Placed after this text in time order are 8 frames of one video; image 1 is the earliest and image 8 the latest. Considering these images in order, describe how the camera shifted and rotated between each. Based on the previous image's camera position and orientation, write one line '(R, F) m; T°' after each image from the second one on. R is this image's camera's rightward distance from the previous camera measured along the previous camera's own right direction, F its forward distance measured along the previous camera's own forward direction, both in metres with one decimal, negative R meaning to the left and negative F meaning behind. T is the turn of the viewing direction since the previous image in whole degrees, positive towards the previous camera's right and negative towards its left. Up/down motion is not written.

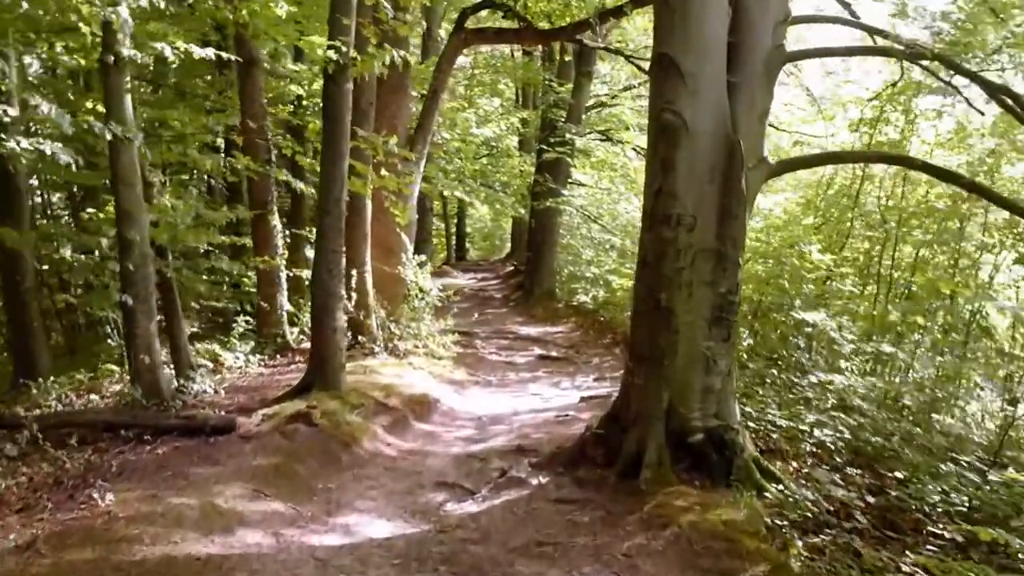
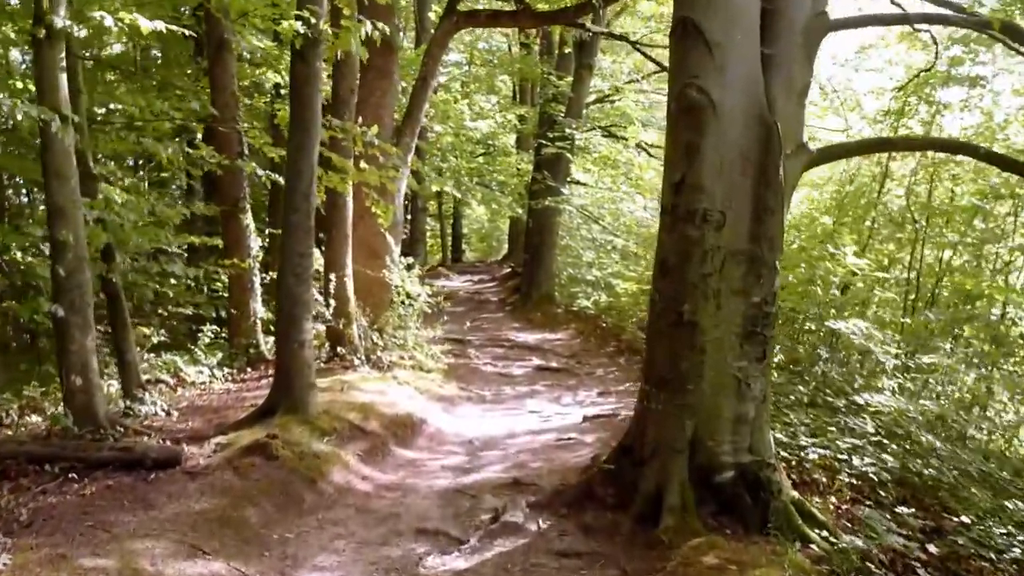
(0.0, +1.0) m; 0°
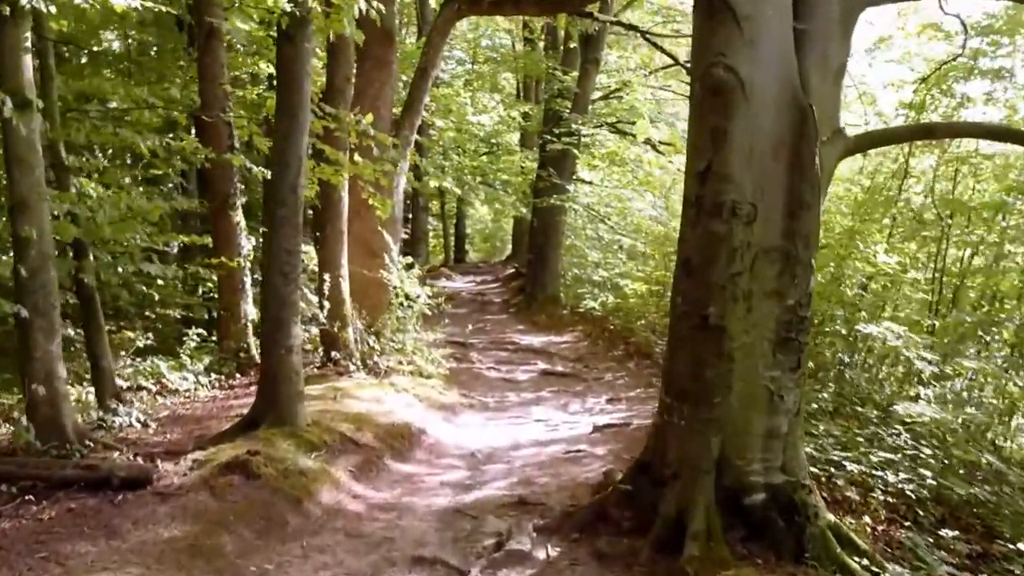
(0.0, +0.6) m; 0°
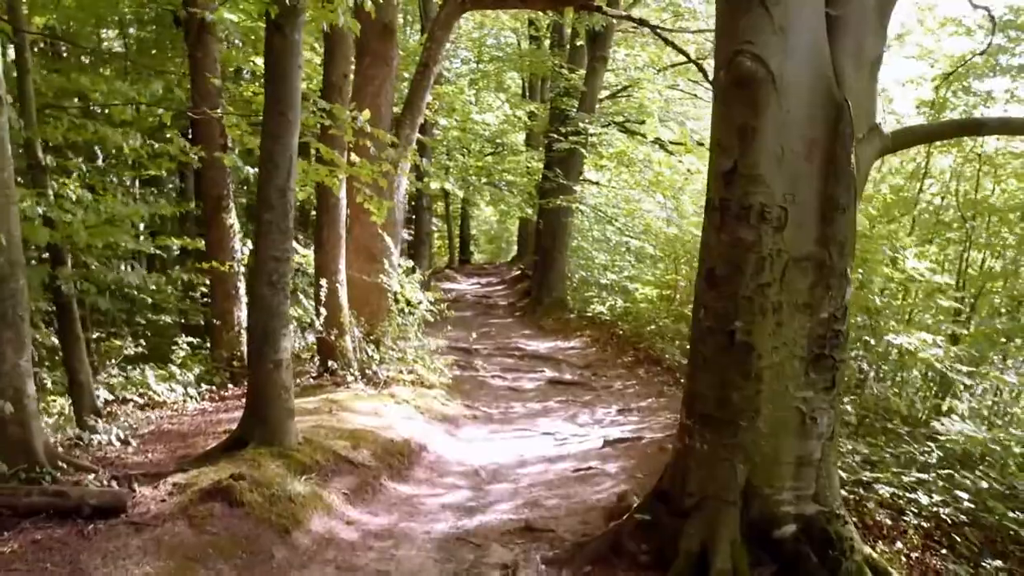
(0.0, +0.4) m; 0°
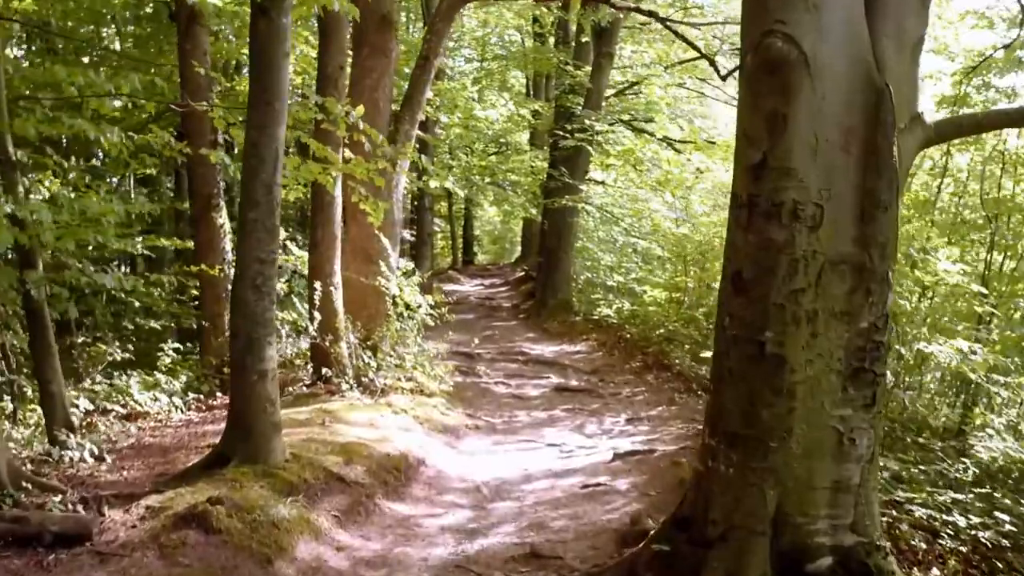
(0.0, +0.5) m; 0°
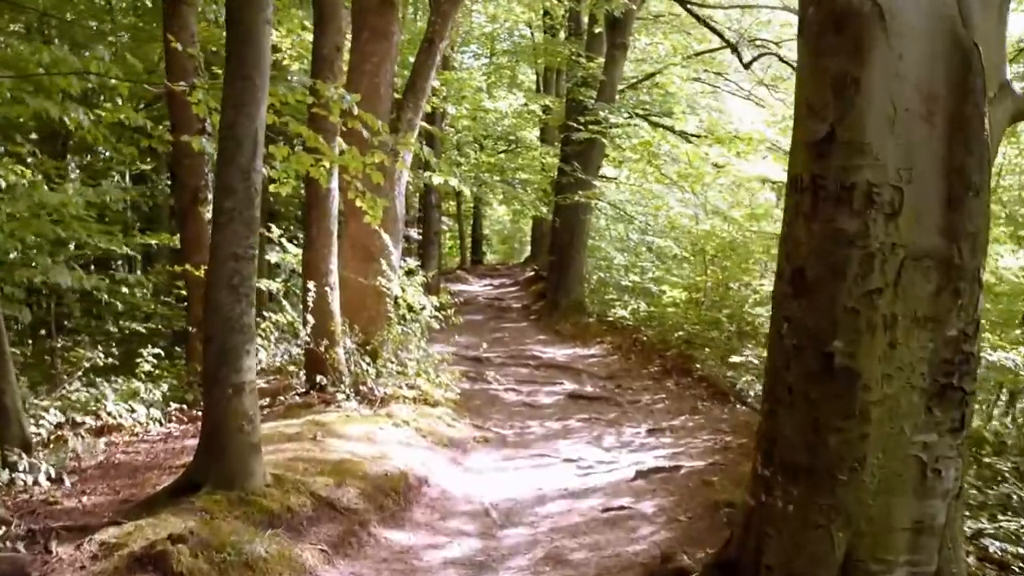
(0.0, +0.7) m; 0°
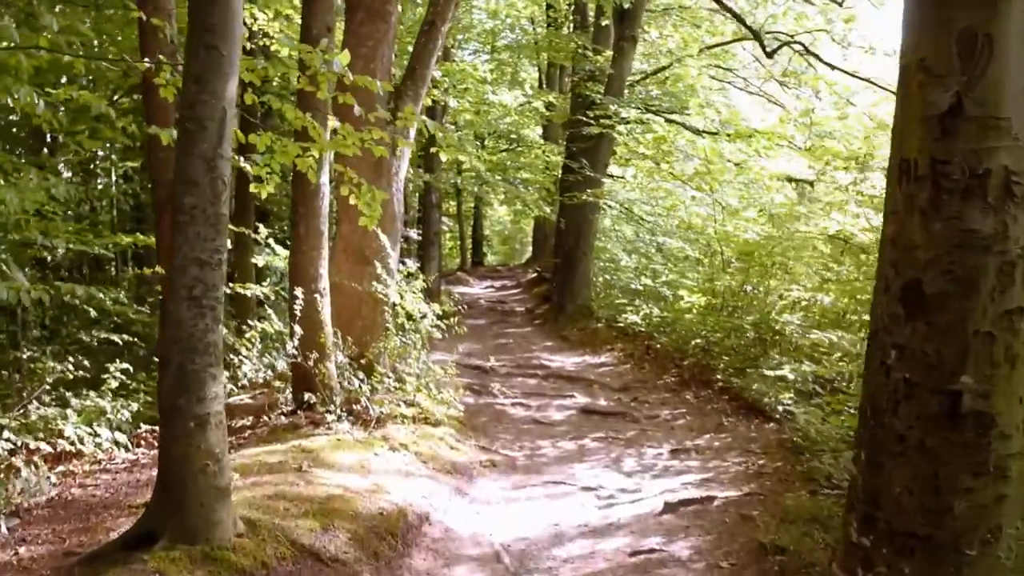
(-0.1, +0.8) m; 0°
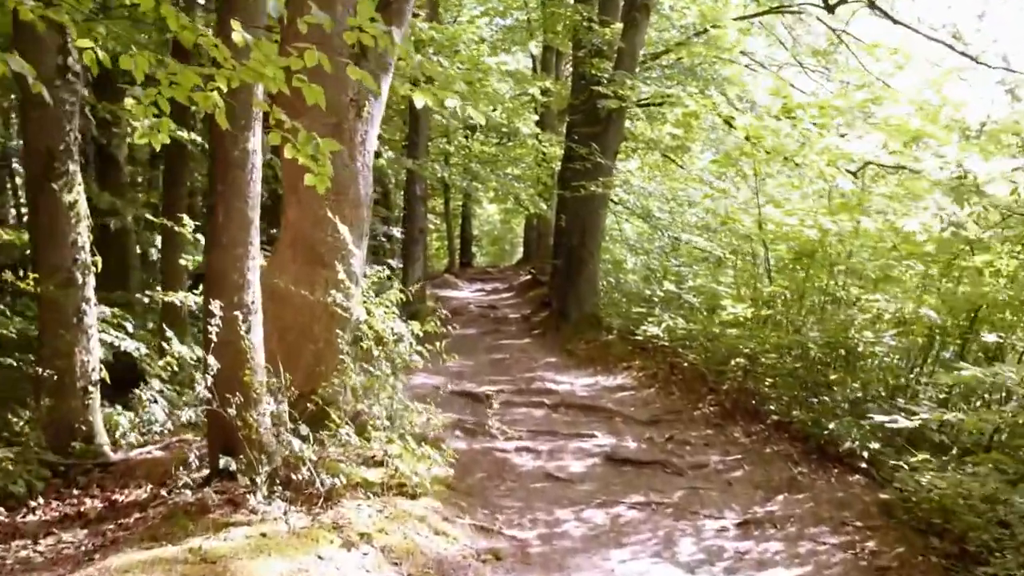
(-0.1, +2.1) m; +1°
